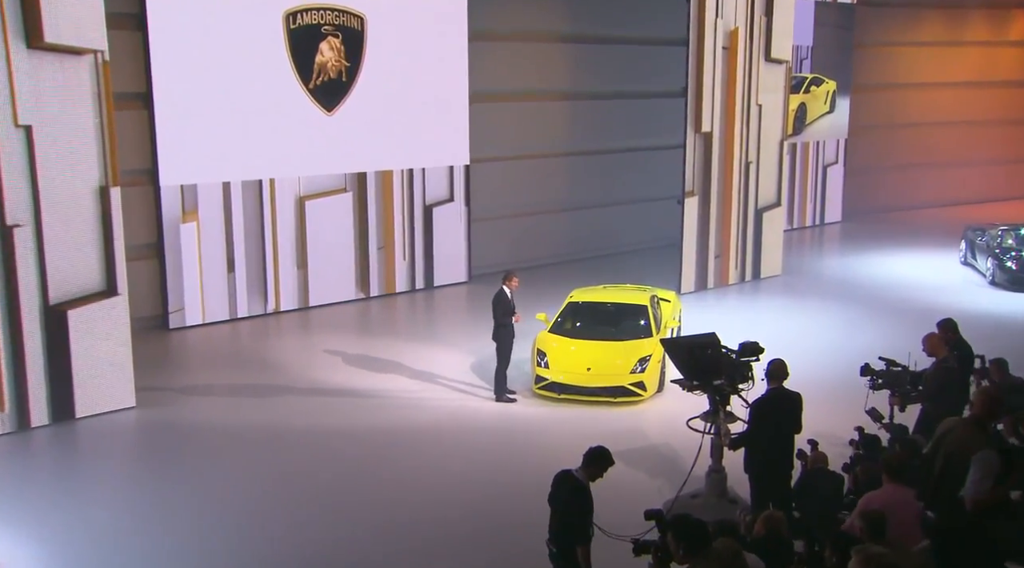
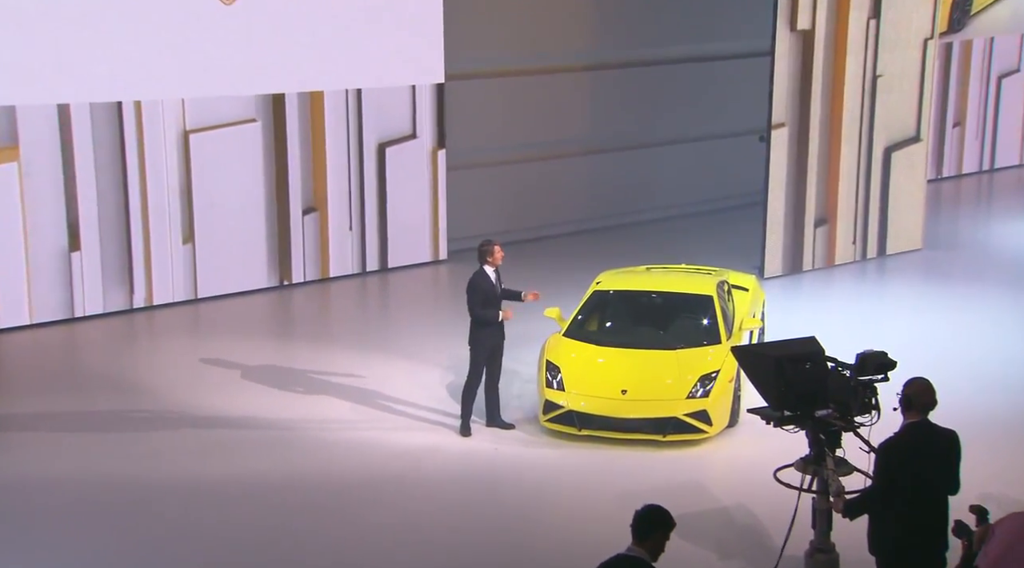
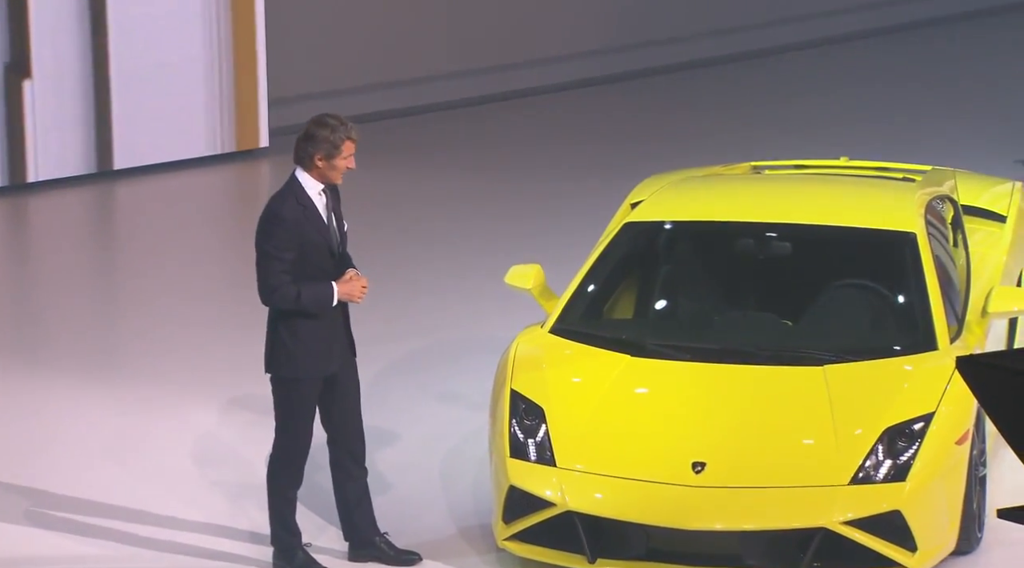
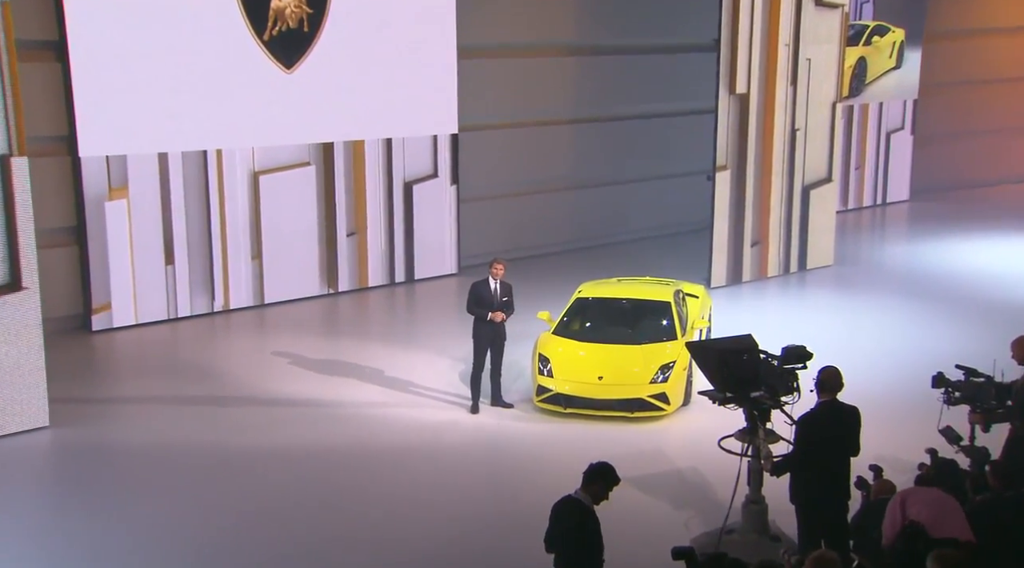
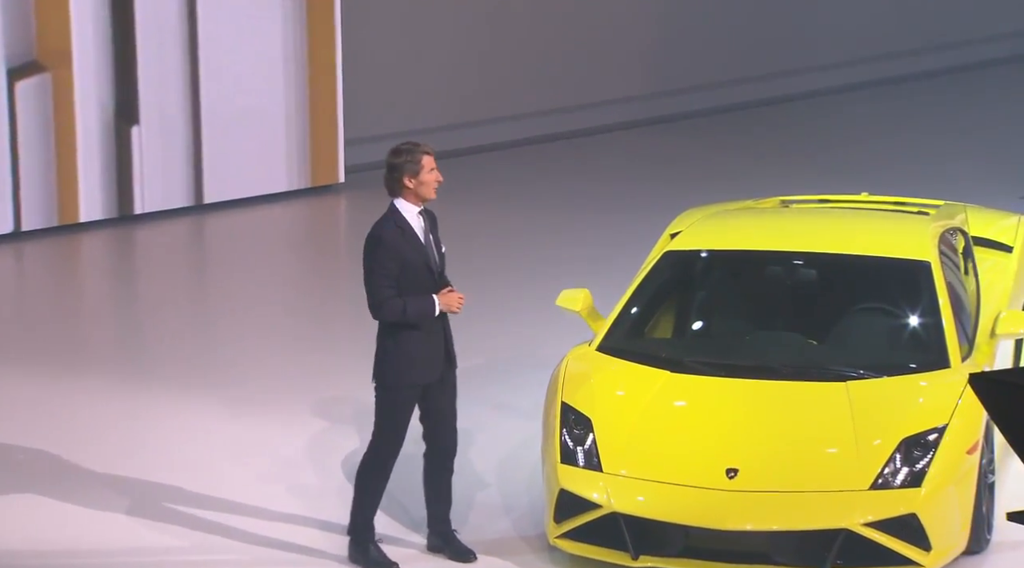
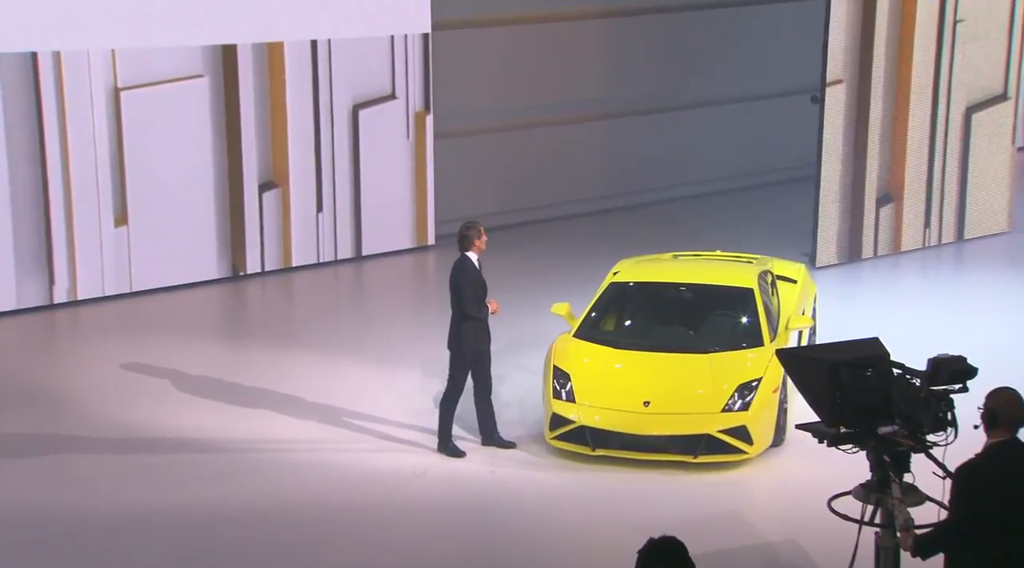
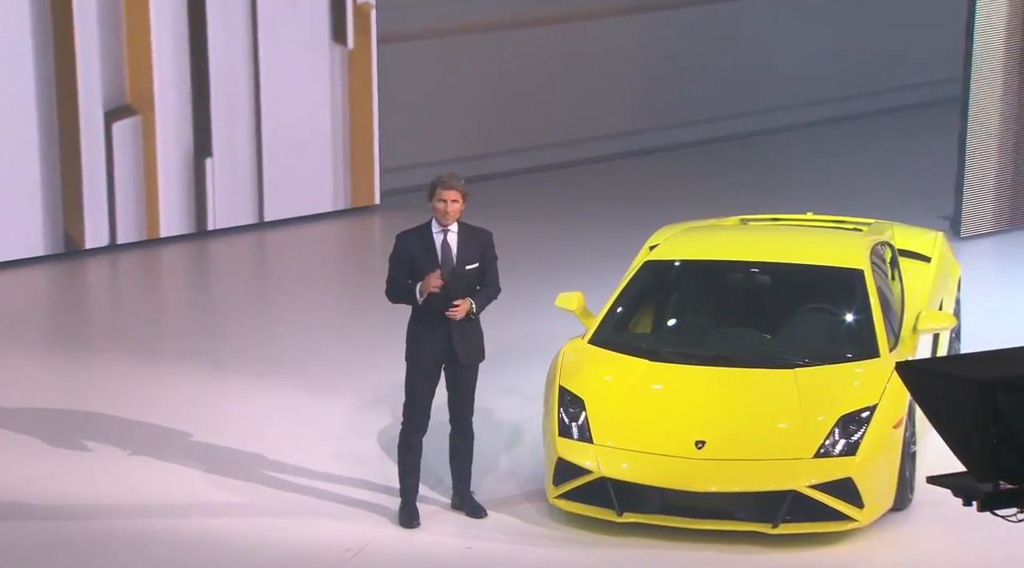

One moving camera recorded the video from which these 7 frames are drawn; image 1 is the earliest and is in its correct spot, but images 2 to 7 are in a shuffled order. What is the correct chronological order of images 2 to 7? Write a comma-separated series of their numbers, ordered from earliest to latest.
4, 2, 6, 7, 5, 3
